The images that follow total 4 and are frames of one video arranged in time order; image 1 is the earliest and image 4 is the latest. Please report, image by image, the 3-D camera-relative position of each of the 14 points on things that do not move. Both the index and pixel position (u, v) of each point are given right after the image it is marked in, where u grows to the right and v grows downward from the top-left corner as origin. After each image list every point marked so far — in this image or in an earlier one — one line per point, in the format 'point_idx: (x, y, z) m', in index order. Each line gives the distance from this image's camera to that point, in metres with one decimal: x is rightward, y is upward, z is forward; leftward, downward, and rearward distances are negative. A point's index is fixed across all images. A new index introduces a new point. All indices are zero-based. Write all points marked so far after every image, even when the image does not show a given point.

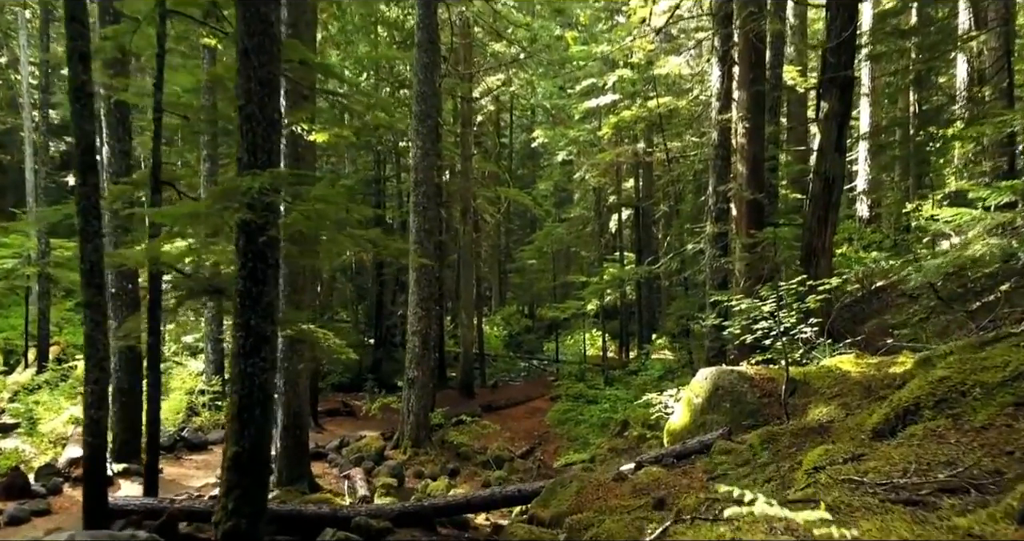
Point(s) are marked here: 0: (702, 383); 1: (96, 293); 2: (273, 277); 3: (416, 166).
0: (+1.9, -1.1, +7.2) m
1: (-3.8, -0.2, +6.7) m
2: (-1.8, -0.1, +5.5) m
3: (-1.7, +1.8, +12.9) m
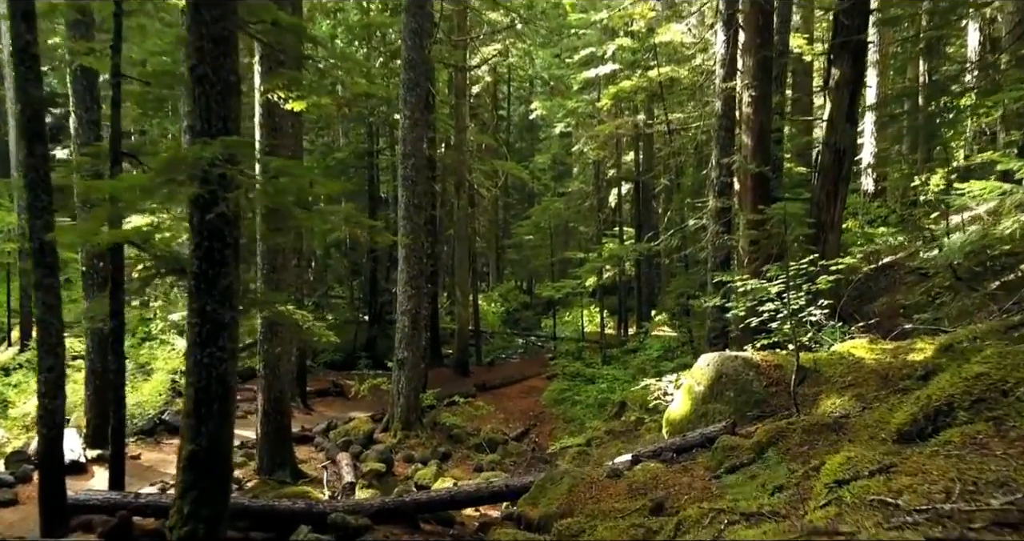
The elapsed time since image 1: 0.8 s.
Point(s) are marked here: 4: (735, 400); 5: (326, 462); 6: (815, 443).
0: (+1.8, -0.9, +6.7) m
1: (-3.9, 0.0, +6.2) m
2: (-1.9, +0.1, +5.0) m
3: (-1.8, +2.2, +12.3) m
4: (+1.9, -1.1, +6.3) m
5: (-2.8, -2.9, +11.0) m
6: (+2.0, -1.1, +4.8) m
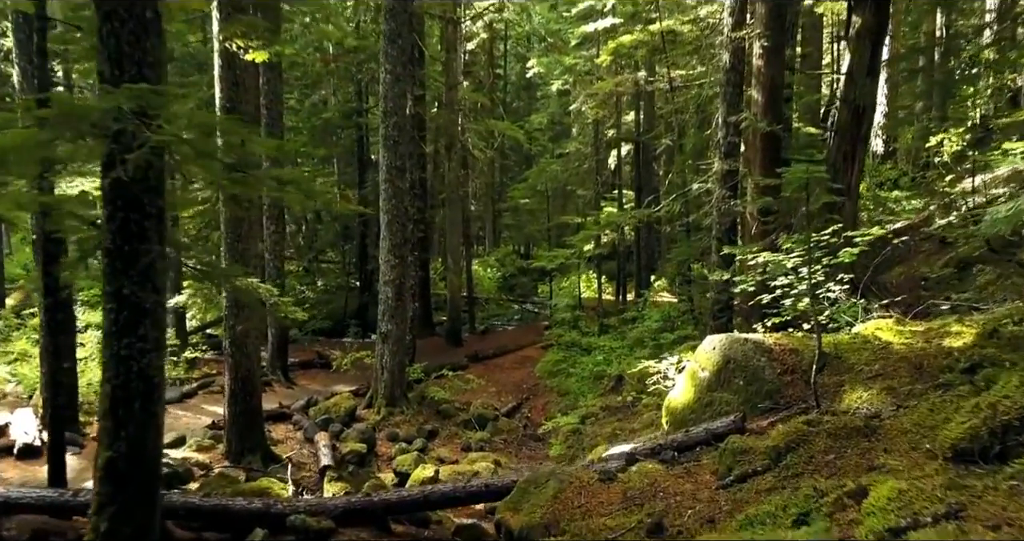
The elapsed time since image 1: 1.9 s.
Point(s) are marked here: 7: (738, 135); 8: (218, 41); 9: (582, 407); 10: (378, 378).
0: (+1.6, -0.7, +6.0) m
1: (-4.1, +0.2, +5.4) m
2: (-2.1, +0.2, +4.2) m
3: (-2.0, +2.7, +11.4) m
4: (+1.8, -0.9, +5.6) m
5: (-2.9, -2.4, +10.3) m
6: (+1.8, -1.0, +4.1) m
7: (+3.1, +1.9, +10.2) m
8: (-3.2, +2.5, +8.0) m
9: (+1.2, -2.2, +12.0) m
10: (-2.2, -1.7, +12.0) m
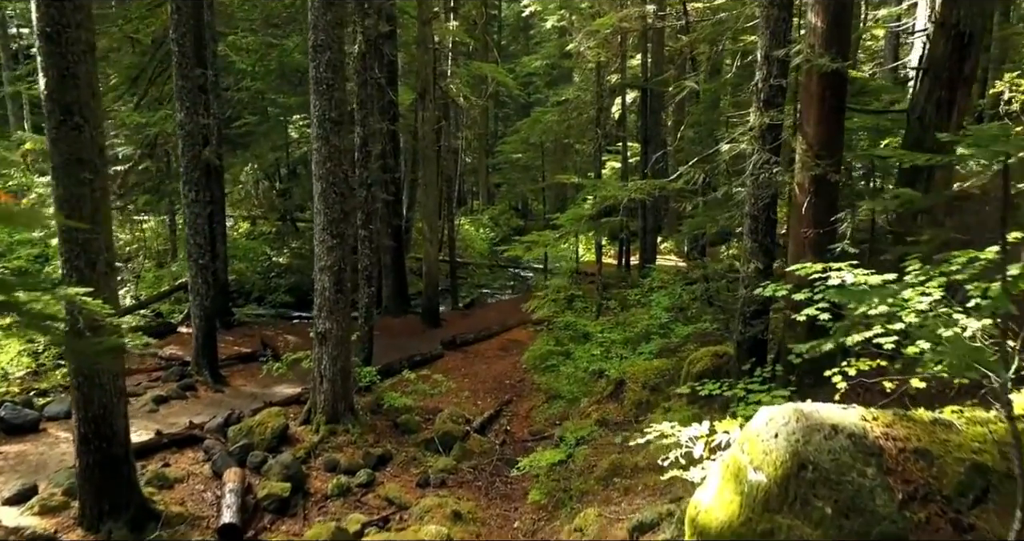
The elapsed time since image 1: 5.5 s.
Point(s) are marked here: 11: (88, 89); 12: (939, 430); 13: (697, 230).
0: (+1.2, -0.9, +3.5) m
1: (-4.4, 0.0, +2.9) m
2: (-2.4, -0.1, +1.7) m
3: (-2.3, +2.9, +8.7) m
4: (+1.4, -1.1, +3.2) m
5: (-3.3, -2.3, +8.0) m
6: (+1.5, -1.3, +1.6) m
7: (+2.8, +2.0, +7.5) m
8: (-3.6, +2.5, +5.4) m
9: (+0.8, -2.0, +9.6) m
10: (-2.5, -1.5, +9.6) m
11: (-3.4, +1.5, +6.0) m
12: (+2.1, -0.7, +3.5) m
13: (+3.1, +0.7, +12.5) m
